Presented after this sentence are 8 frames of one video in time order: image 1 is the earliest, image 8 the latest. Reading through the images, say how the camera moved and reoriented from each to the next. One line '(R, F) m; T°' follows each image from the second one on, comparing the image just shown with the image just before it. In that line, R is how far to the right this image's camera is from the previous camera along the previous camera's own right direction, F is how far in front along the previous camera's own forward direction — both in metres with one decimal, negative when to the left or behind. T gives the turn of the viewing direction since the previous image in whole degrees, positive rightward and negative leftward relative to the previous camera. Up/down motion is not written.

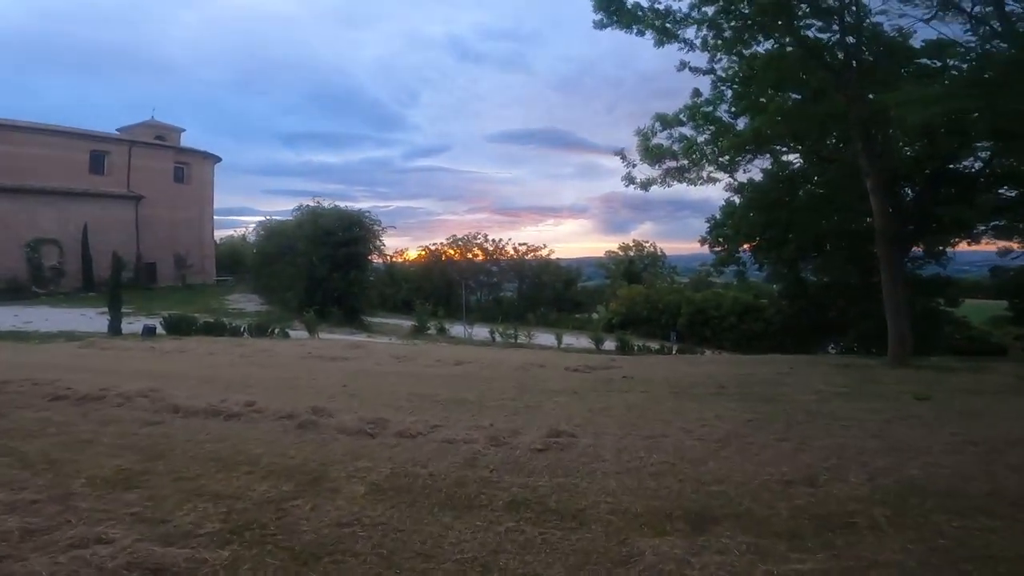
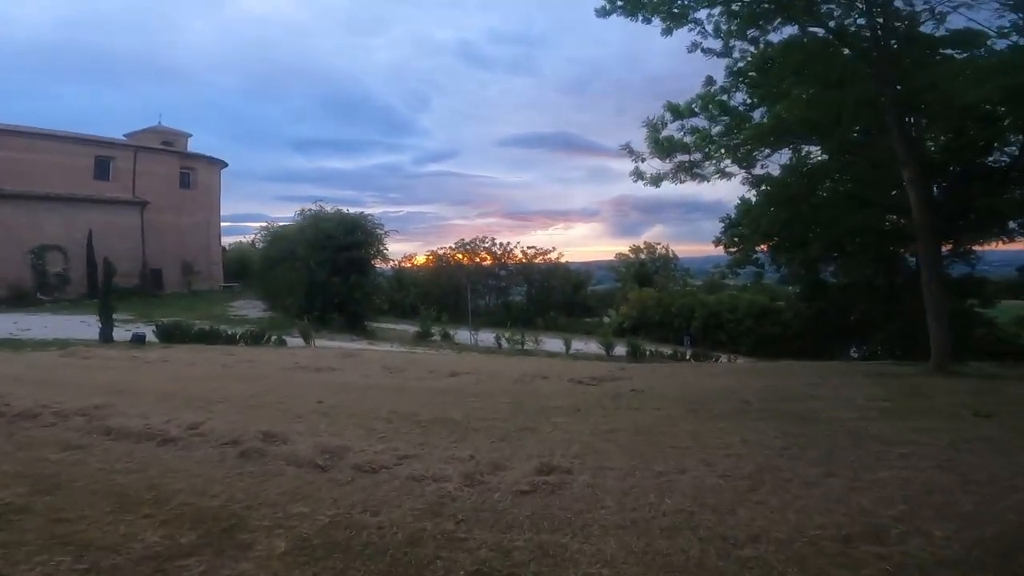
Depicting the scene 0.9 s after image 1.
(+0.2, +1.2) m; -1°
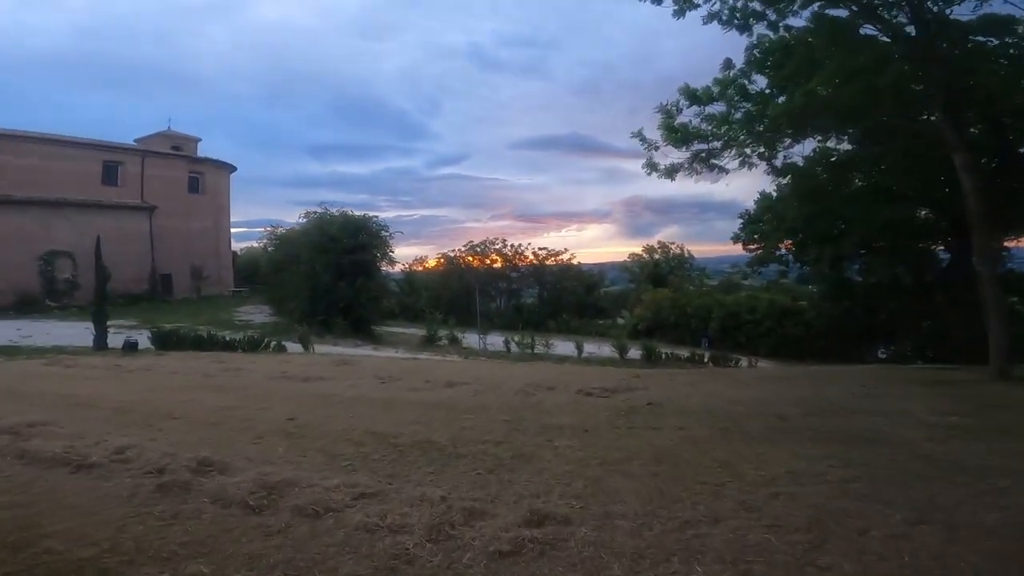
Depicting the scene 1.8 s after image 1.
(+0.2, +1.2) m; -1°
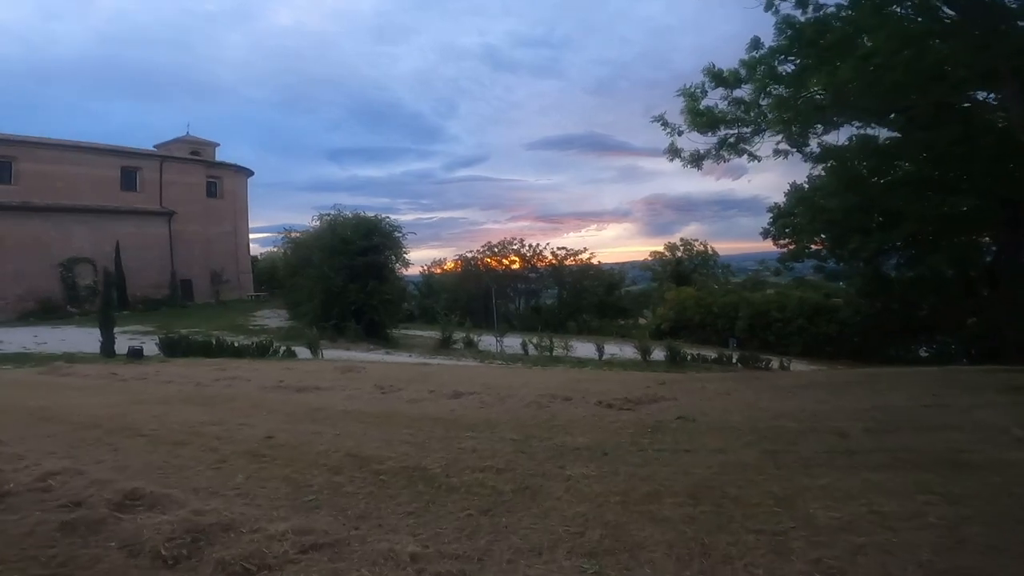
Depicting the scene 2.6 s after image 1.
(+0.1, +1.1) m; -1°
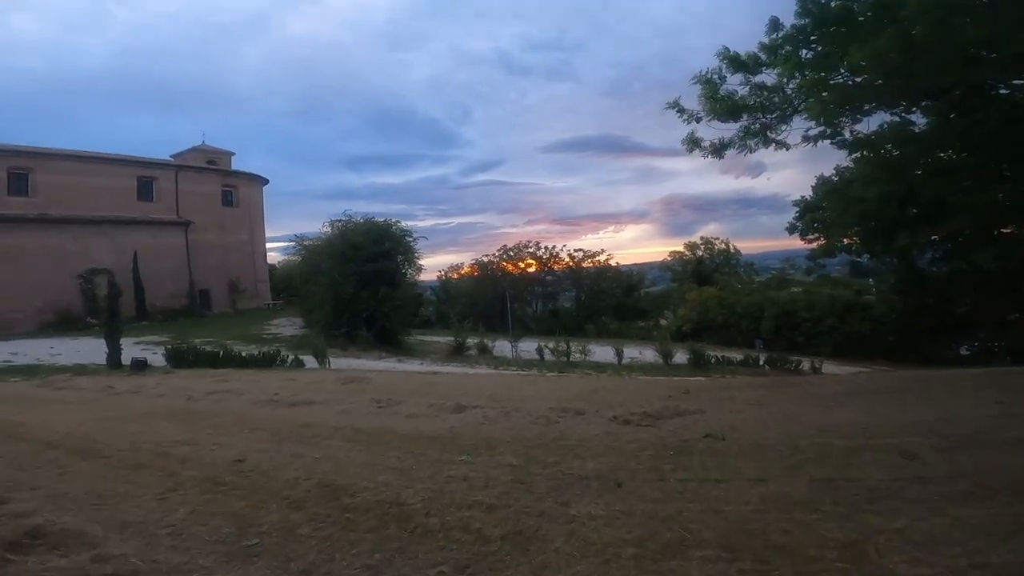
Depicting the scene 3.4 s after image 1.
(+0.2, +0.9) m; -1°
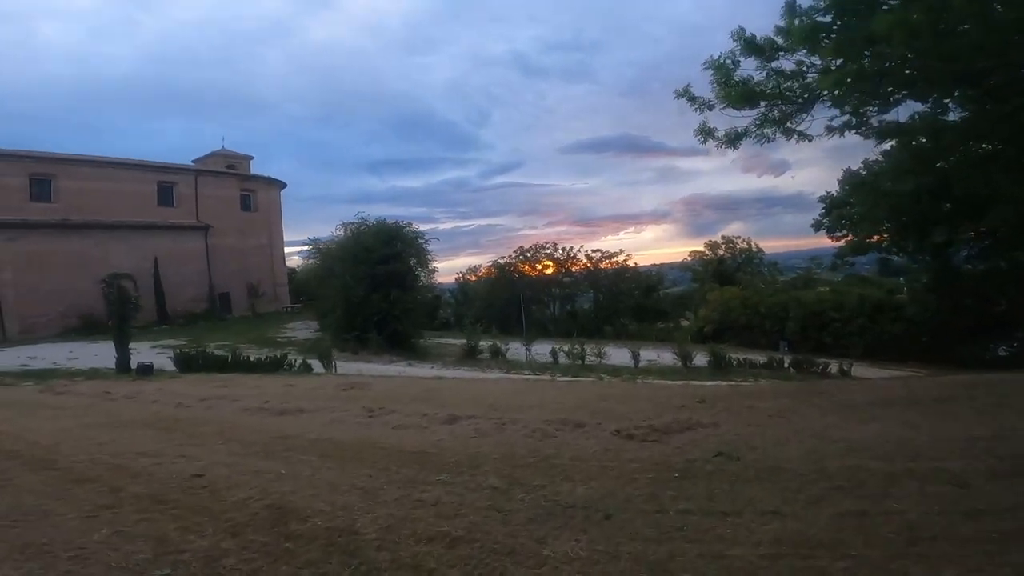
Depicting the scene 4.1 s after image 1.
(+0.2, +0.7) m; -1°
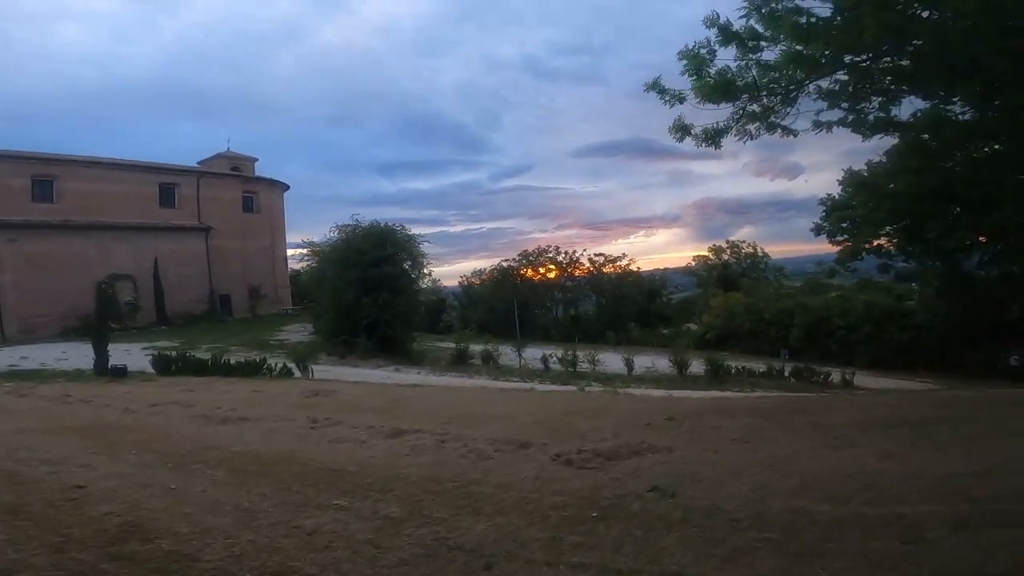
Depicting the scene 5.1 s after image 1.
(+0.5, +0.8) m; -1°
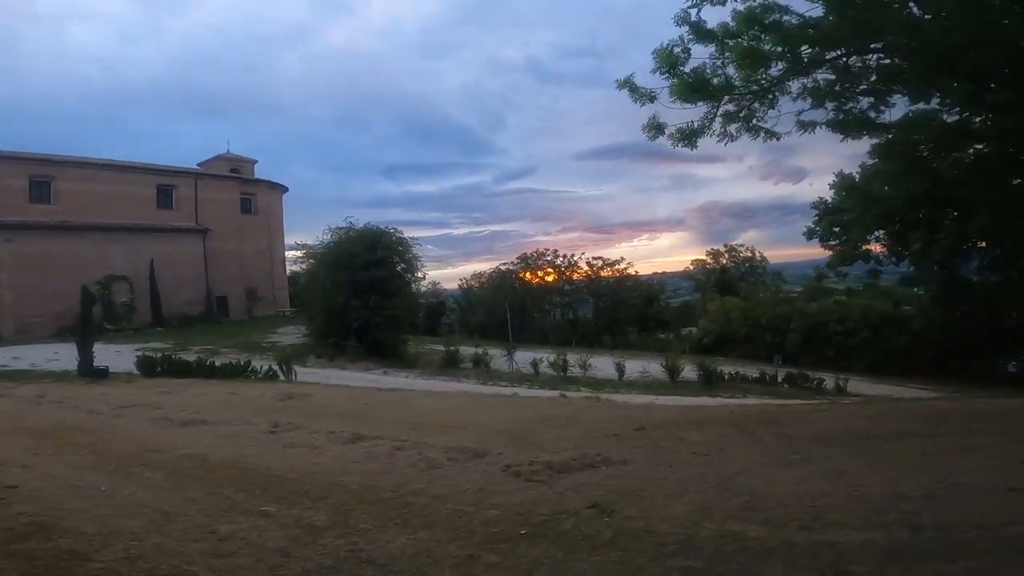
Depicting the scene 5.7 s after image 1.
(+0.3, +0.3) m; 0°
